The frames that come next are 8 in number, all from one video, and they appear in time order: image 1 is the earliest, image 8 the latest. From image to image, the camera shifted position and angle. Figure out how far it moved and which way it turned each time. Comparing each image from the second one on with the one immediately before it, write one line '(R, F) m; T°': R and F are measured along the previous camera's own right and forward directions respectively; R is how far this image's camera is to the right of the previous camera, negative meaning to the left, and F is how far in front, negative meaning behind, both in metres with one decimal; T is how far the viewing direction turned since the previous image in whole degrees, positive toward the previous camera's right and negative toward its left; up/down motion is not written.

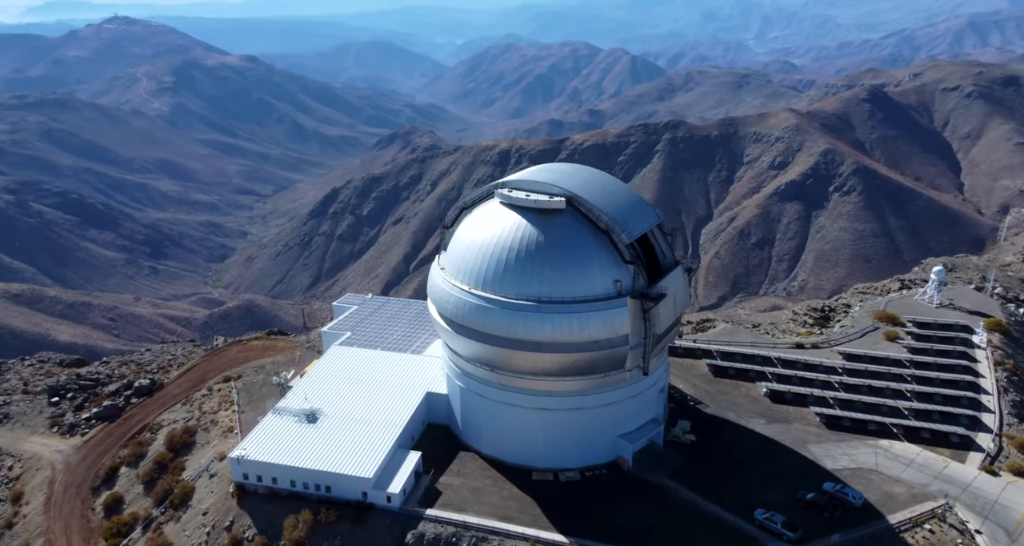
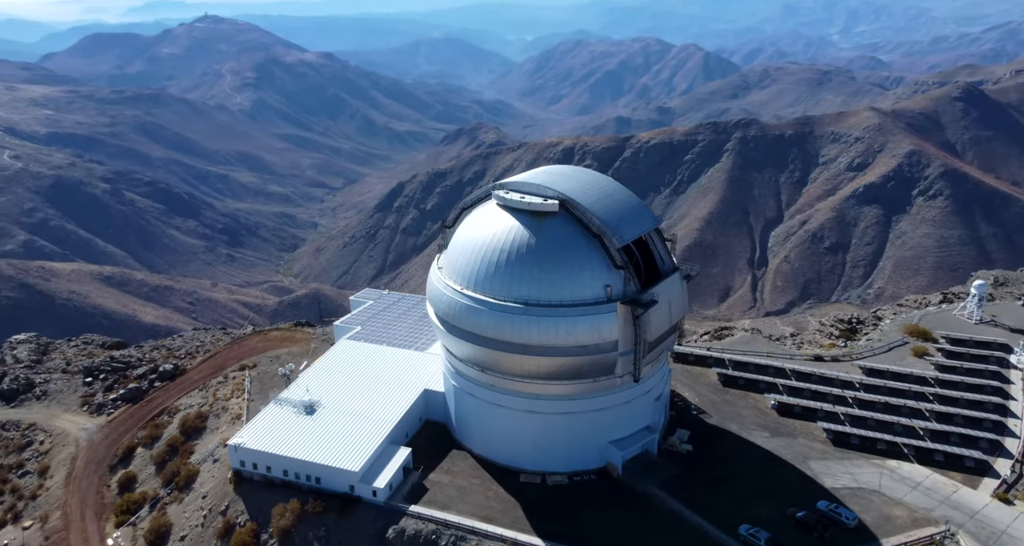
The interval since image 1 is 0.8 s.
(+4.5, -0.3) m; -6°
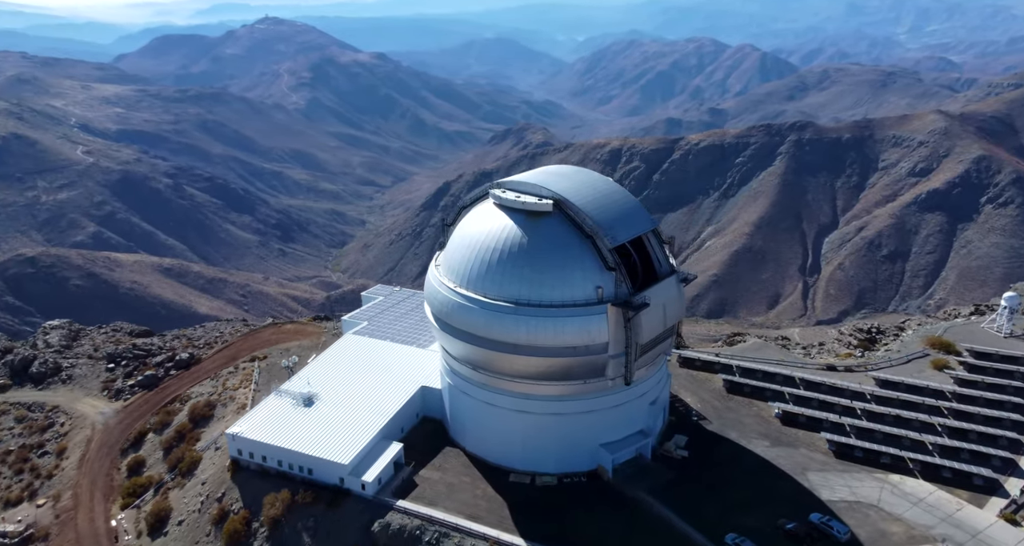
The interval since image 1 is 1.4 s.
(+3.4, -0.1) m; -5°
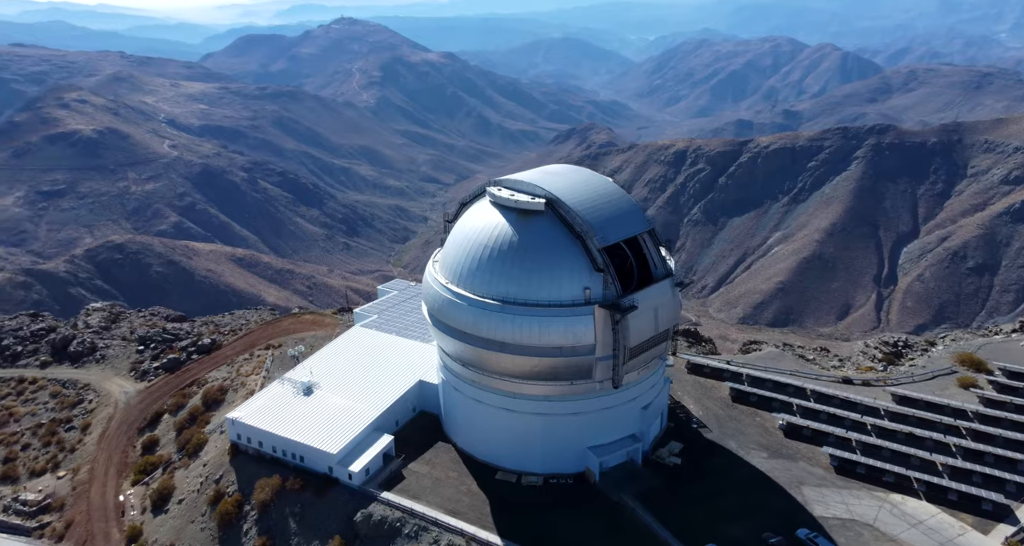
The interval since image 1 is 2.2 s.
(+4.5, +0.1) m; -6°
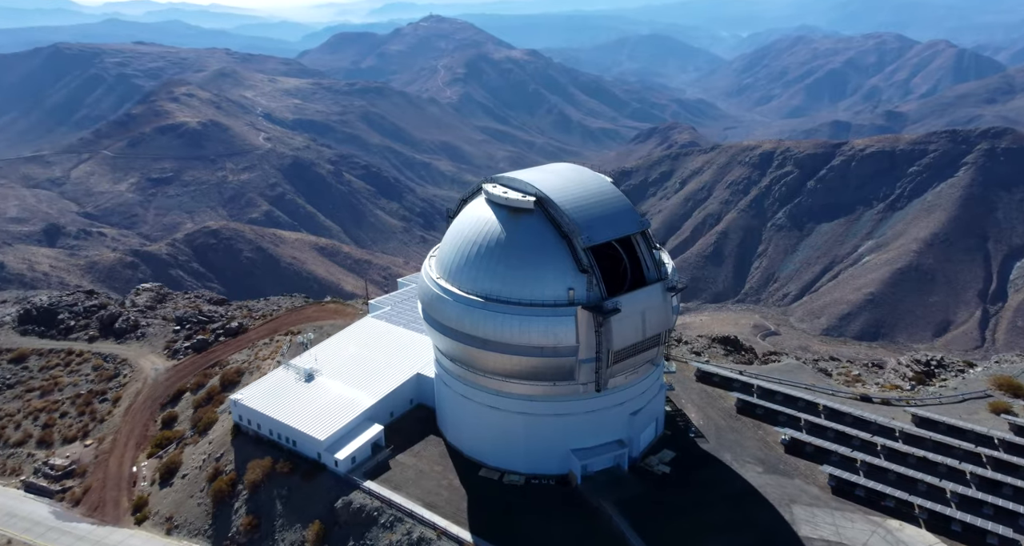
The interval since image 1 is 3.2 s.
(+5.7, +0.5) m; -8°
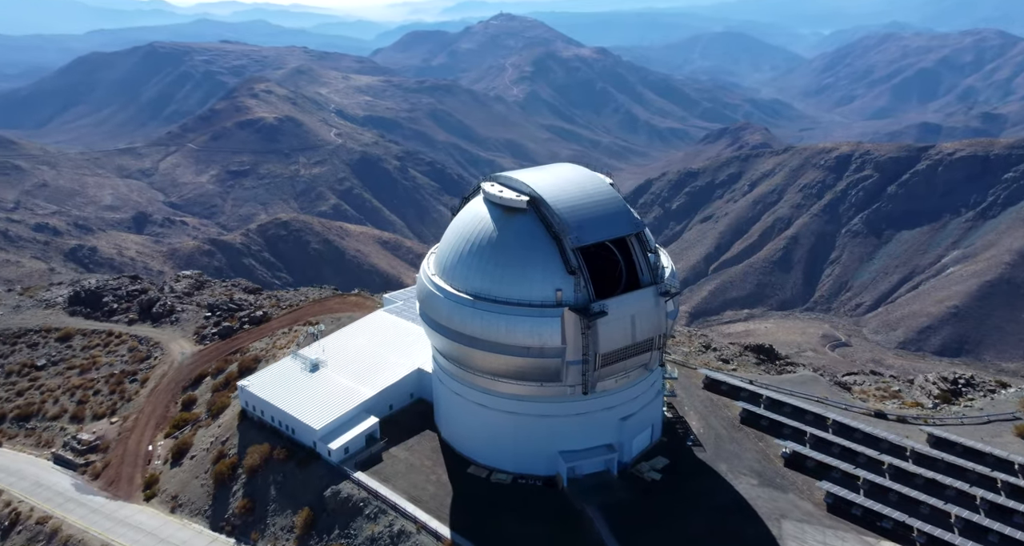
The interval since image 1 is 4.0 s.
(+4.6, +0.4) m; -6°
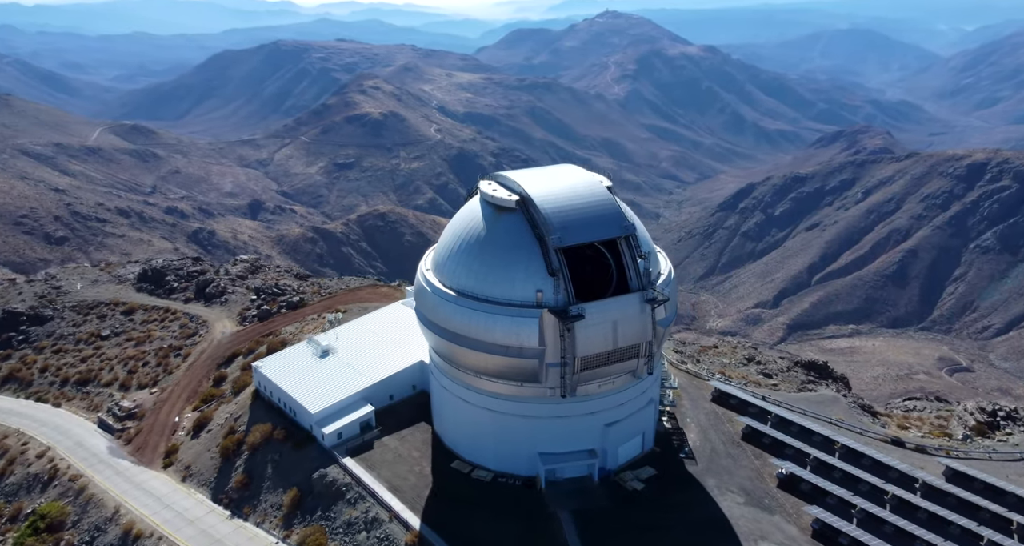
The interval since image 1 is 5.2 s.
(+6.7, +1.1) m; -9°
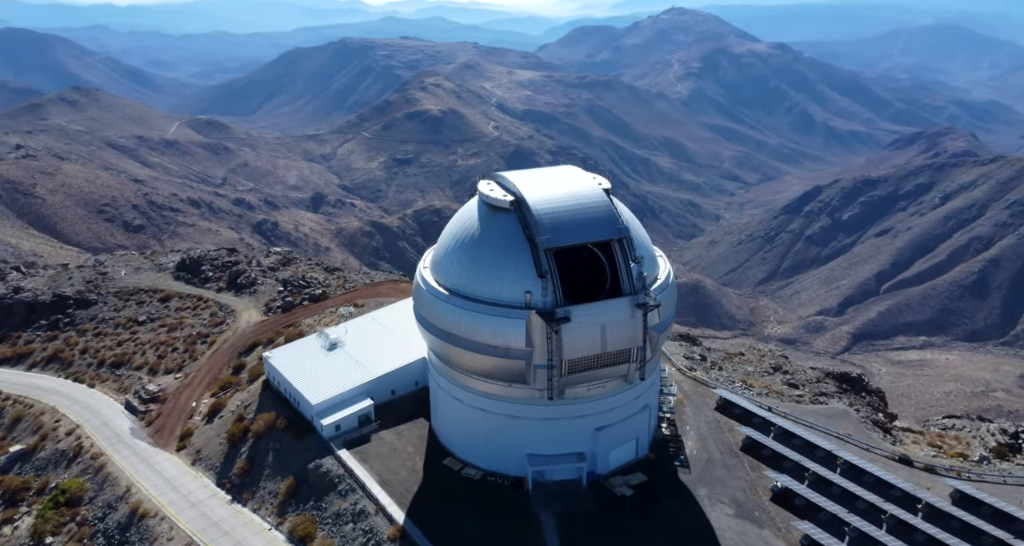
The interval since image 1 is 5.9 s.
(+3.9, +0.8) m; -6°
